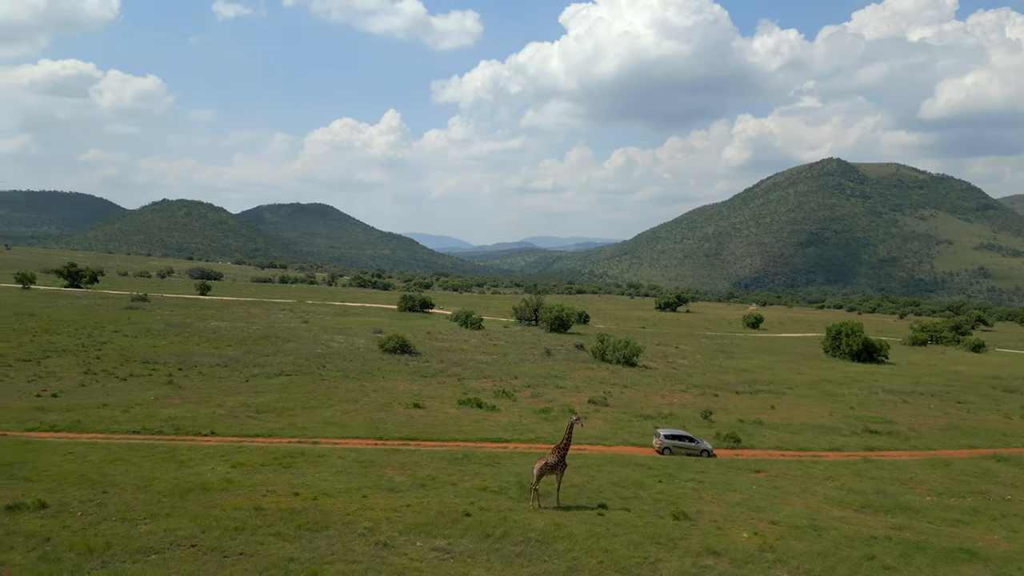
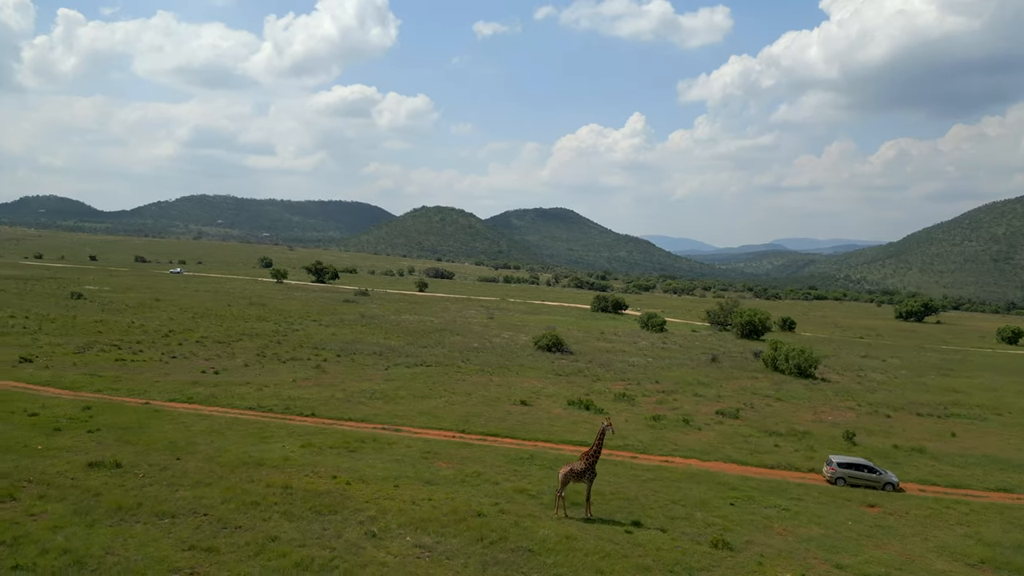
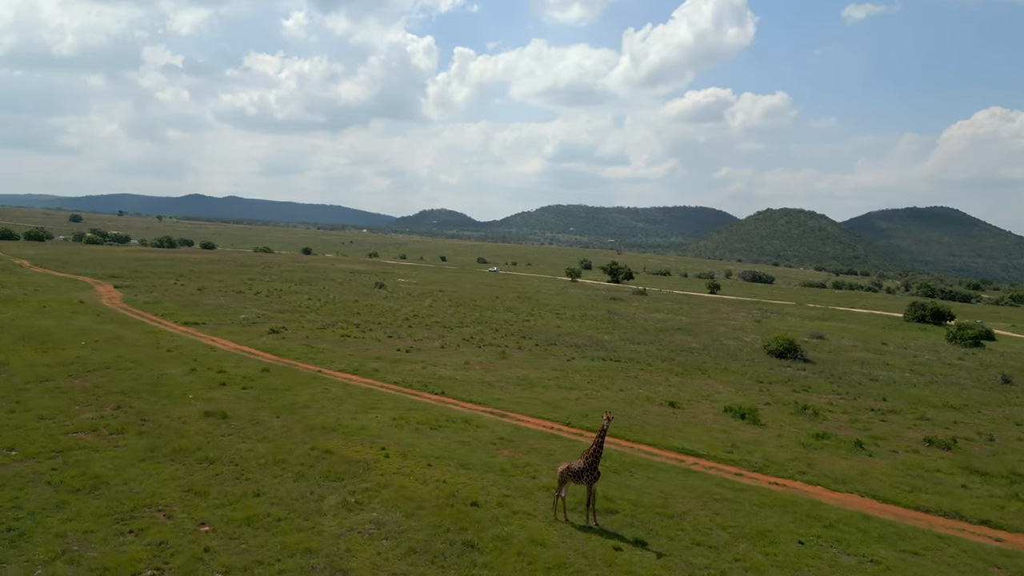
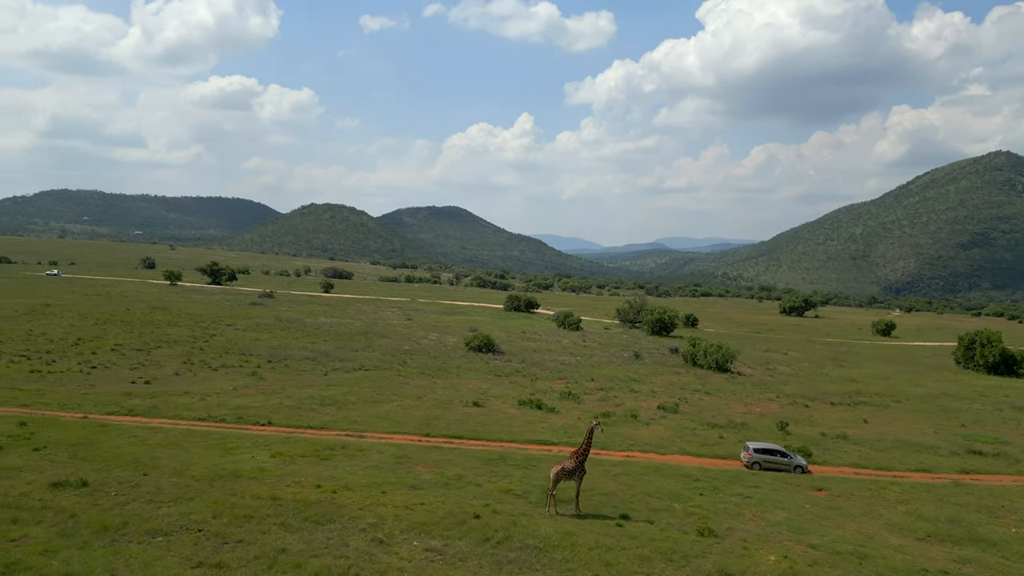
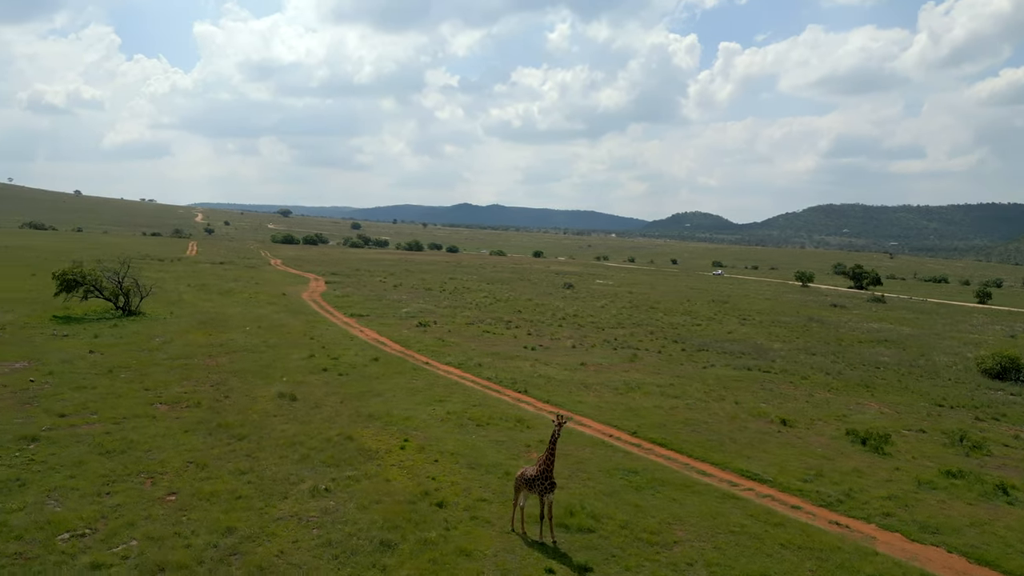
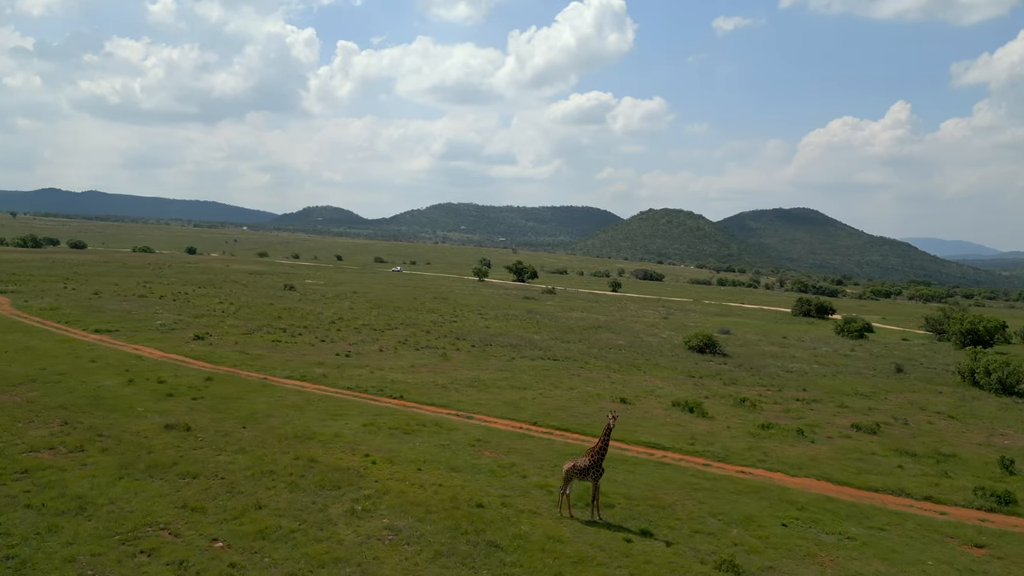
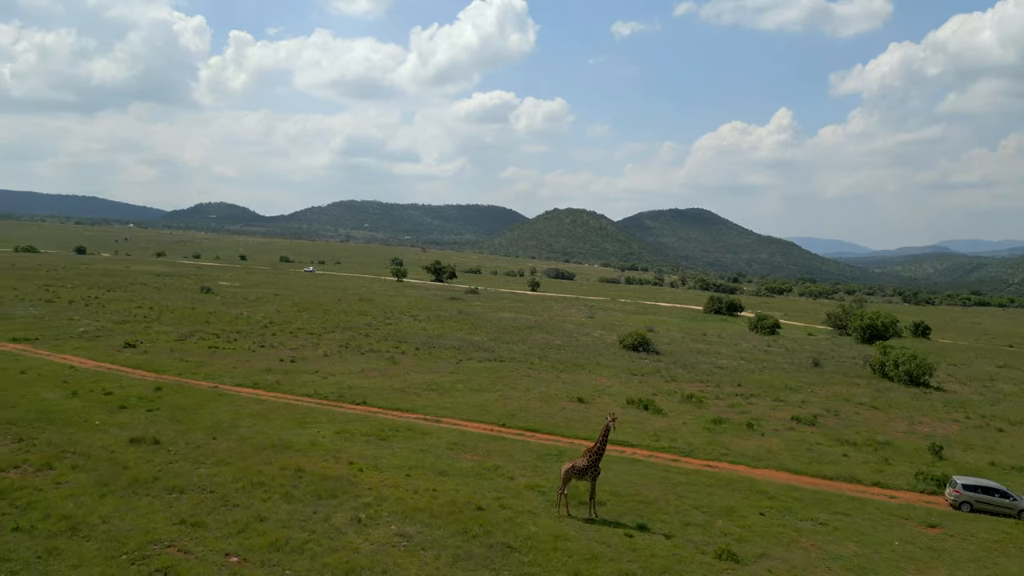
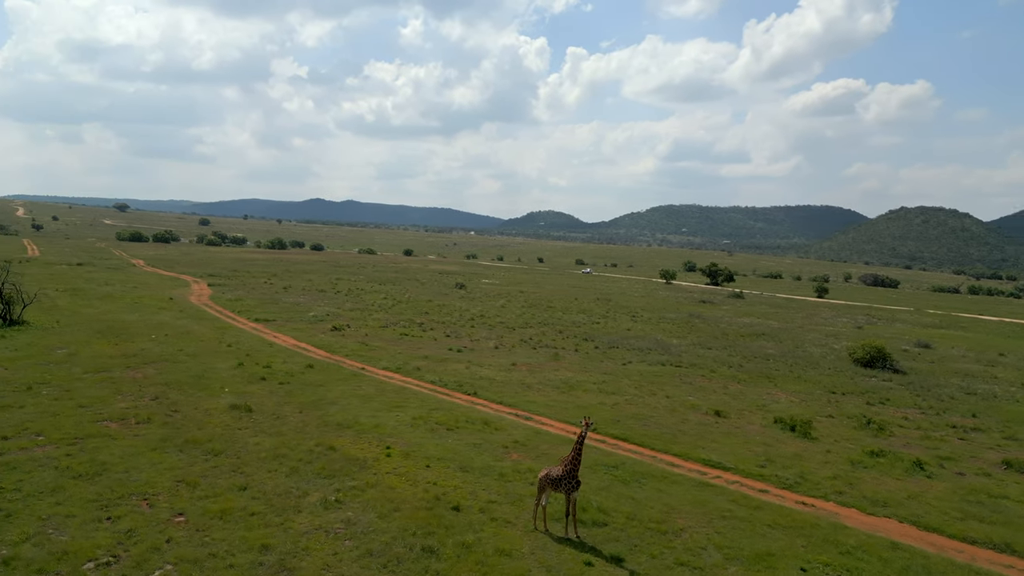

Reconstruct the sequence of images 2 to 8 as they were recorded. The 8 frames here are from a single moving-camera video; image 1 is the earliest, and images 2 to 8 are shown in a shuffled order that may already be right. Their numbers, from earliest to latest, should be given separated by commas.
4, 2, 7, 6, 3, 8, 5
